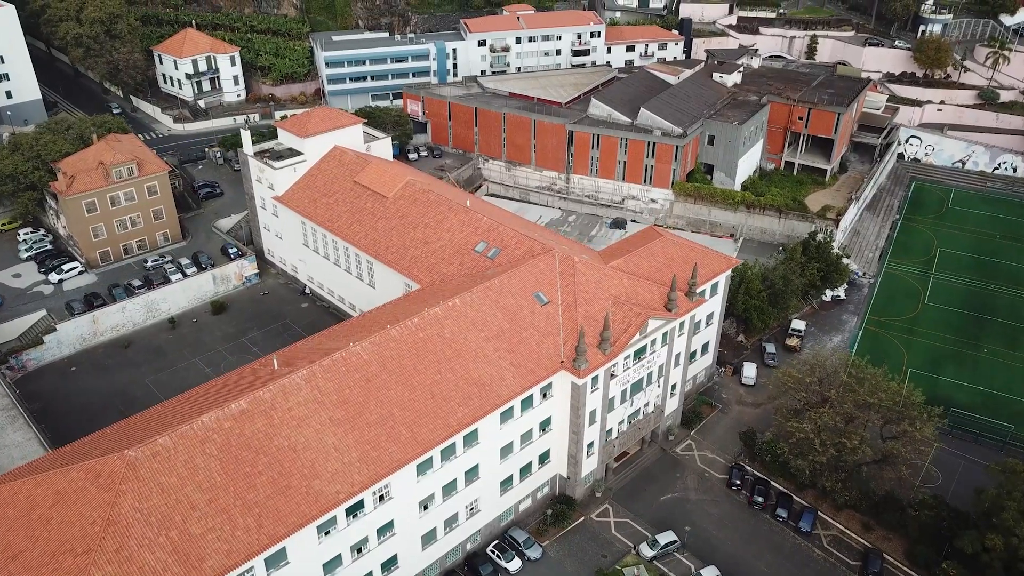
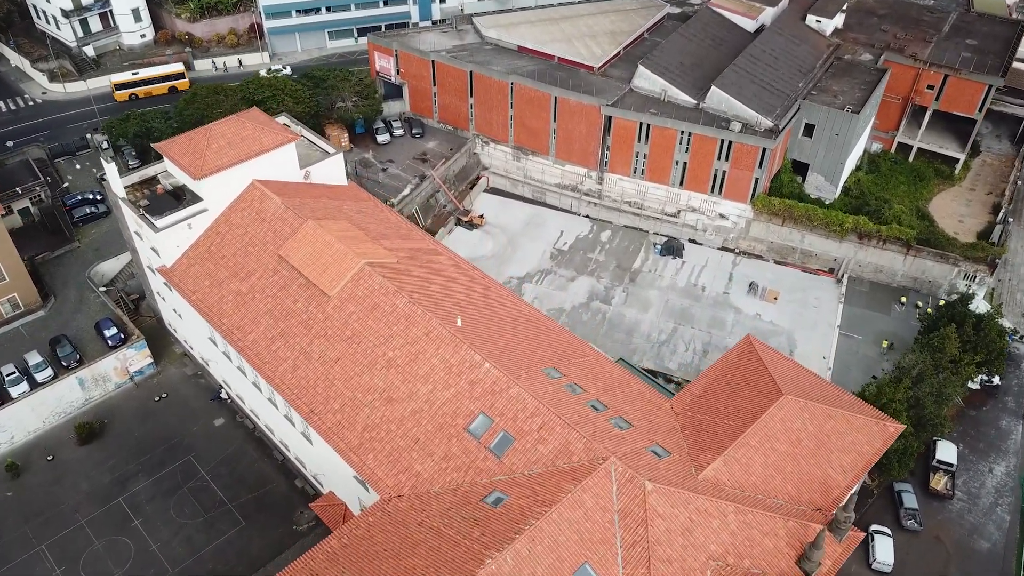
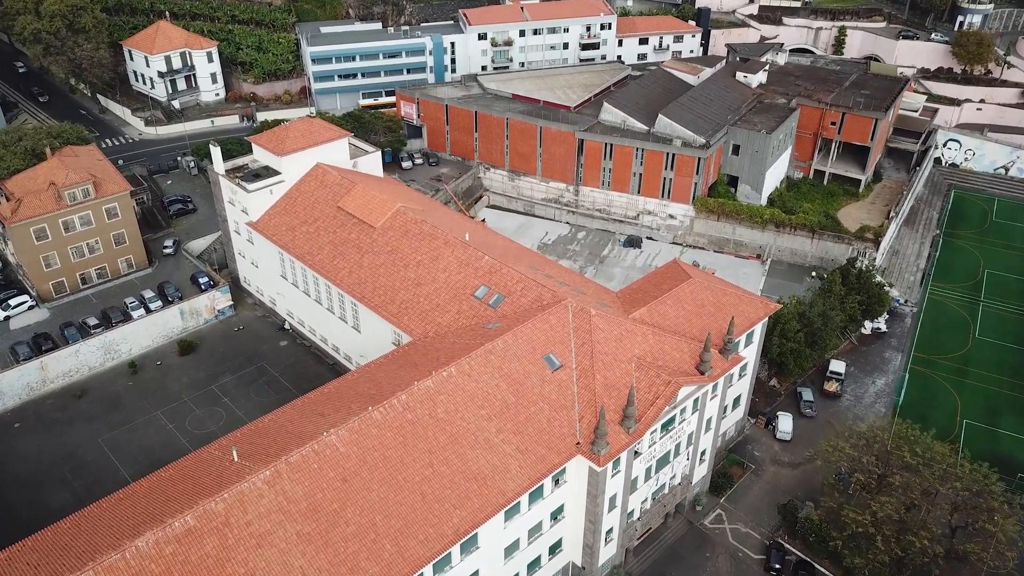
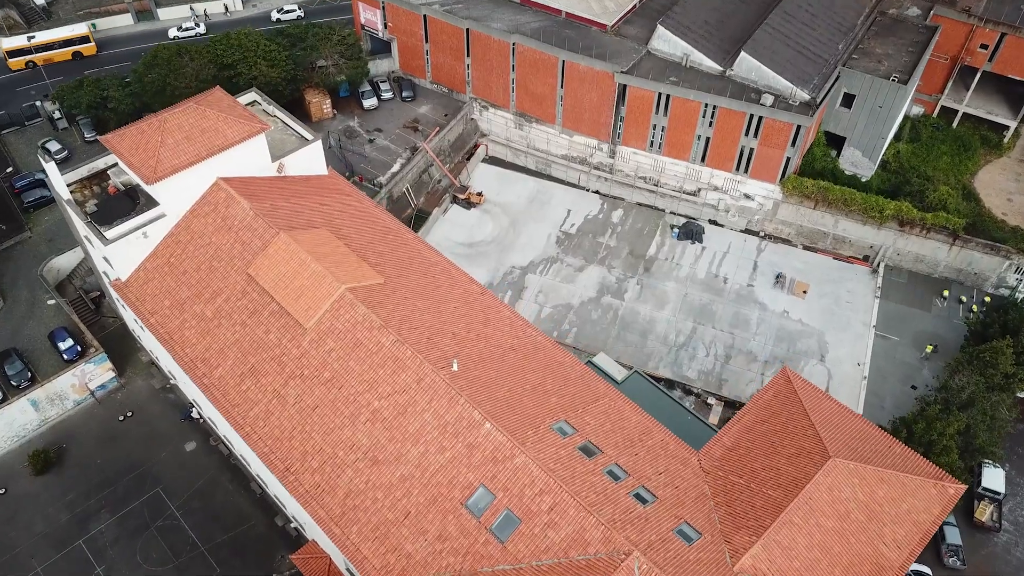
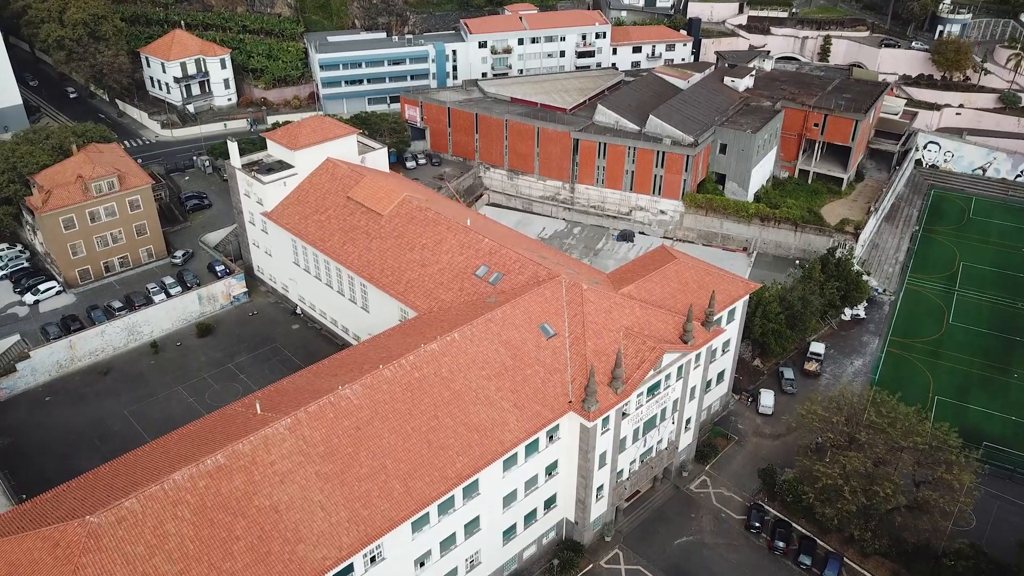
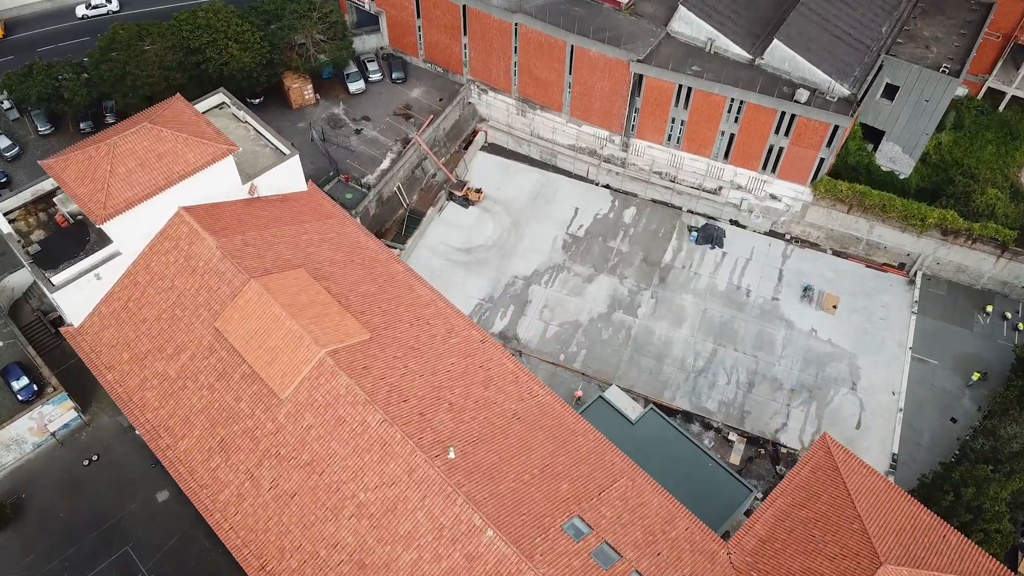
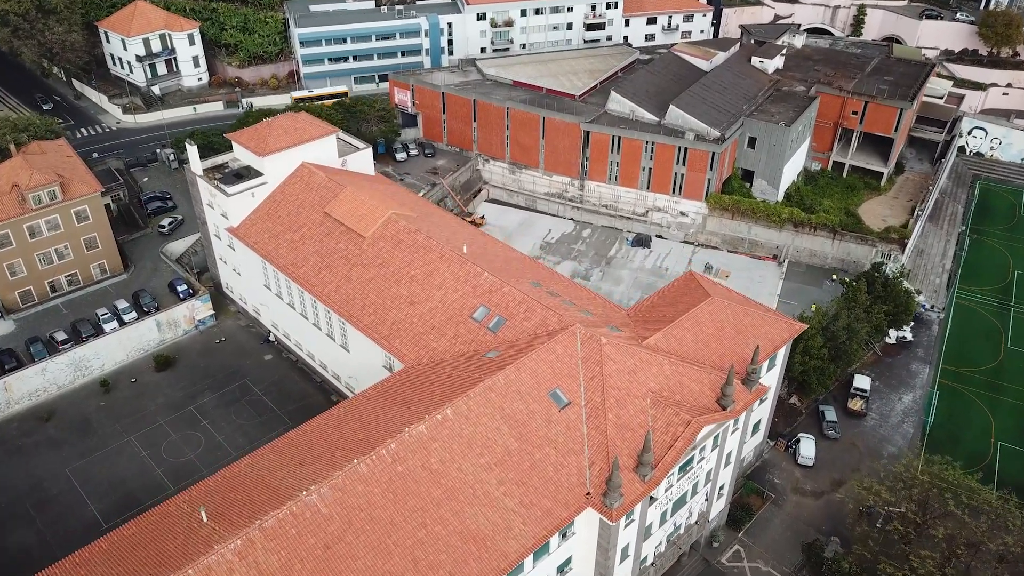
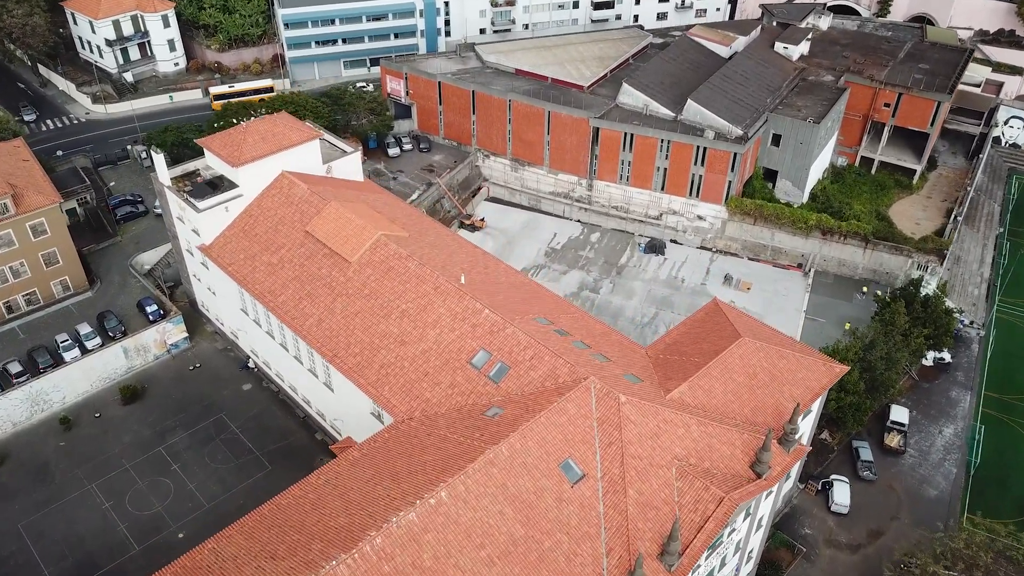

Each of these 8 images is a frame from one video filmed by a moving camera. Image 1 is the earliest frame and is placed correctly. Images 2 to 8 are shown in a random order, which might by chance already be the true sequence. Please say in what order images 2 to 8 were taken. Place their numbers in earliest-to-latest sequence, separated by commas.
5, 3, 7, 8, 2, 4, 6
